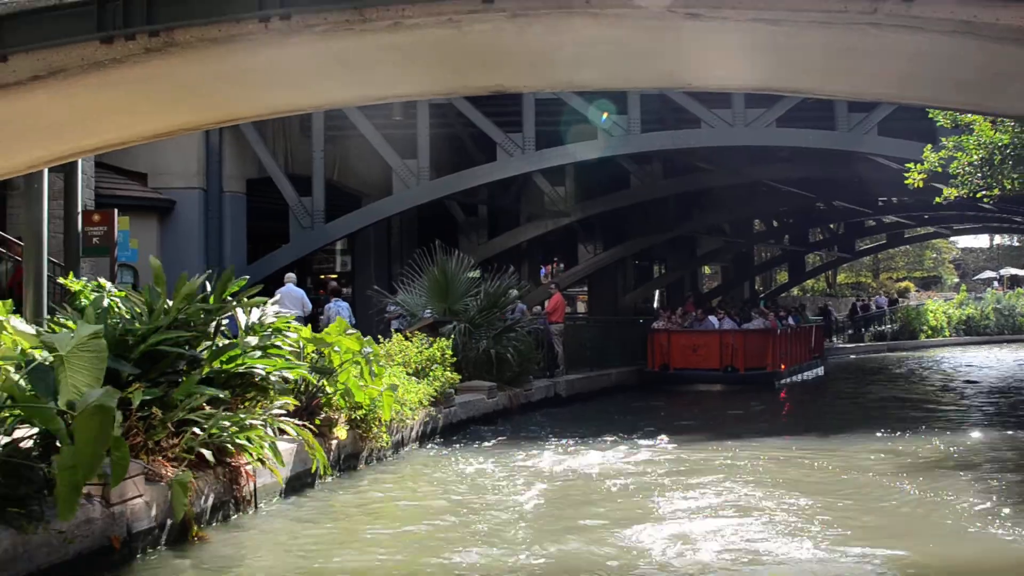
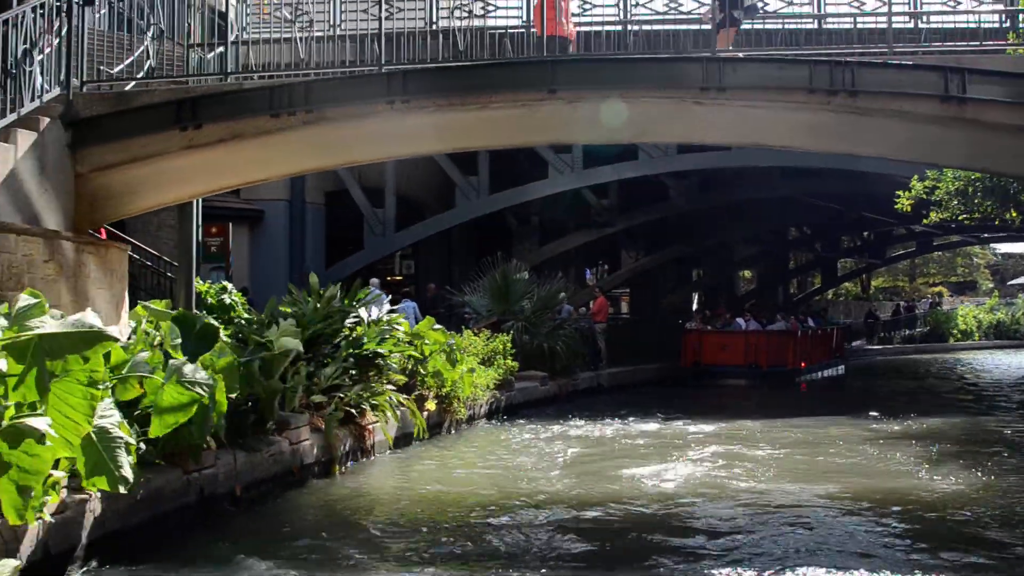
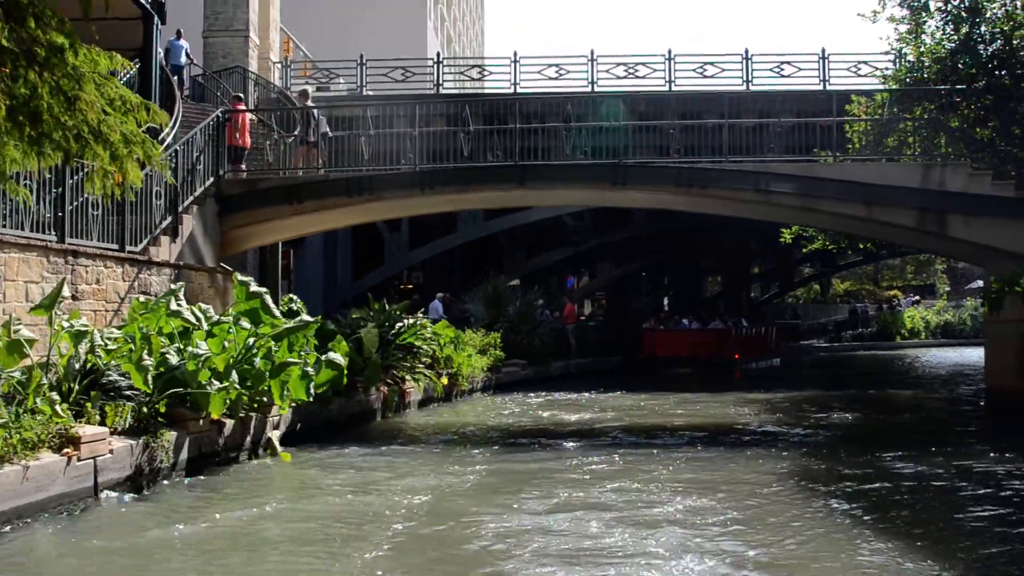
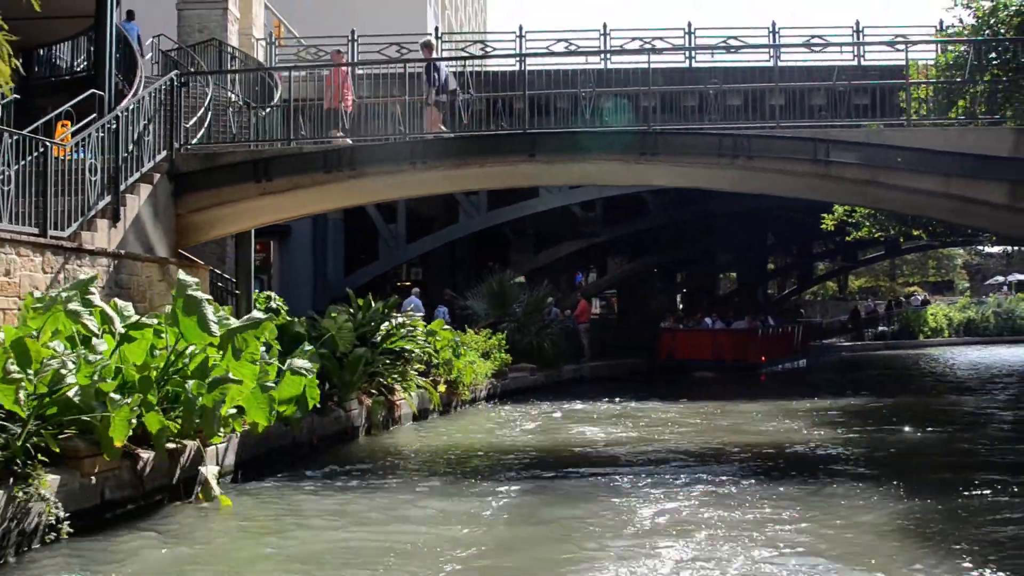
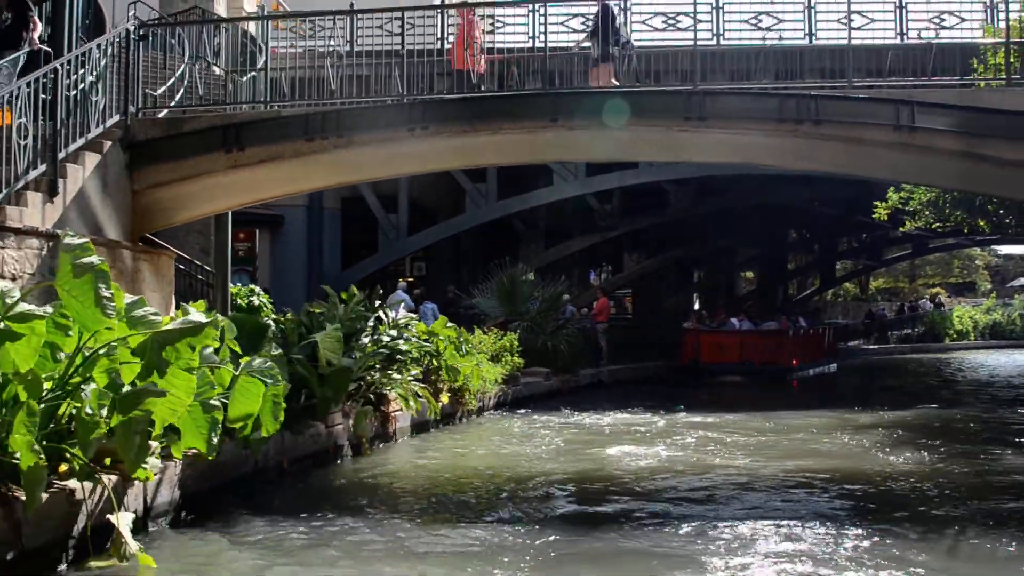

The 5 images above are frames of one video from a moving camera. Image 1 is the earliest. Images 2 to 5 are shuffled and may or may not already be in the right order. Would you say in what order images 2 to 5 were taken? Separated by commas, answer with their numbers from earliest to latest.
2, 5, 4, 3
